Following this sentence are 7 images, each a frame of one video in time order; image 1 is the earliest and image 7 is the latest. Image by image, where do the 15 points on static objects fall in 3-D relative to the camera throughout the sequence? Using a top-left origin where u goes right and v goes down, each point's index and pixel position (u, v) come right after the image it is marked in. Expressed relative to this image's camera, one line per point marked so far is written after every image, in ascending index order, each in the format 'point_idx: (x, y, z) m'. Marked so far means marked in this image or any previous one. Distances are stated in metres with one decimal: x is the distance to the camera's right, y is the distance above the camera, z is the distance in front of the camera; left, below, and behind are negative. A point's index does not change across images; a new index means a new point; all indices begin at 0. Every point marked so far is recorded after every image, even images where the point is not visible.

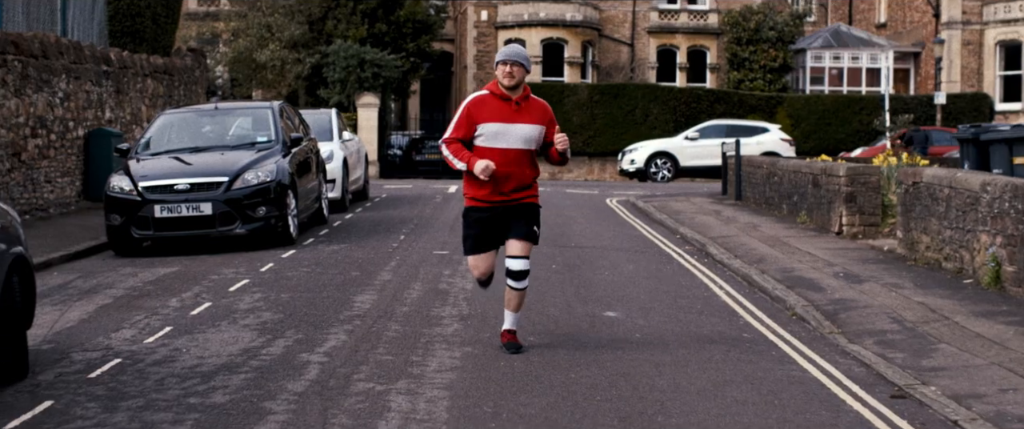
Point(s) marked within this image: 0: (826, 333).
0: (+2.3, -0.9, +8.6) m
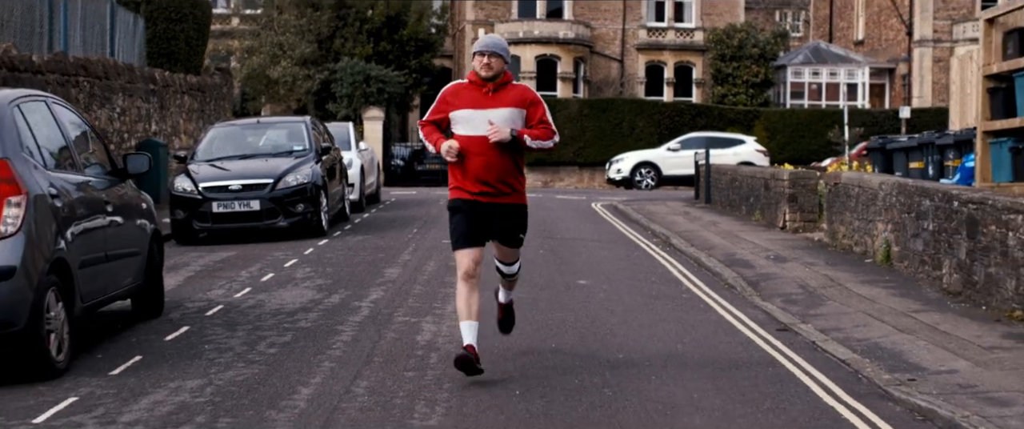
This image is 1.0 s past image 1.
0: (+2.2, -0.8, +11.2) m
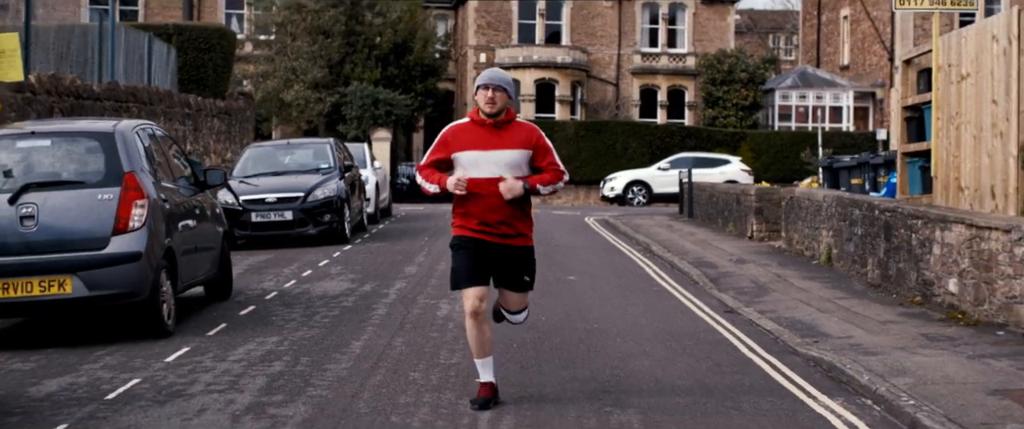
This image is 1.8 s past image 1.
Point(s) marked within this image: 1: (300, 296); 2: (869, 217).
0: (+2.2, -0.8, +13.5) m
1: (-2.1, -0.8, +11.5) m
2: (+4.0, 0.0, +13.2) m
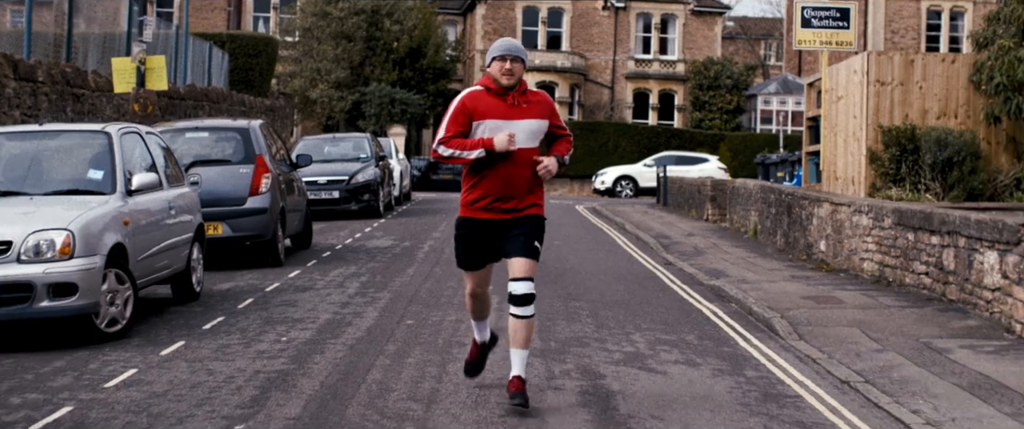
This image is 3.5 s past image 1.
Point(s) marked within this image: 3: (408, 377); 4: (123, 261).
0: (+2.2, -0.6, +18.0) m
1: (-2.1, -0.5, +16.0) m
2: (+4.0, +0.2, +17.6) m
3: (-0.6, -1.0, +7.0) m
4: (-2.9, -0.3, +8.7) m
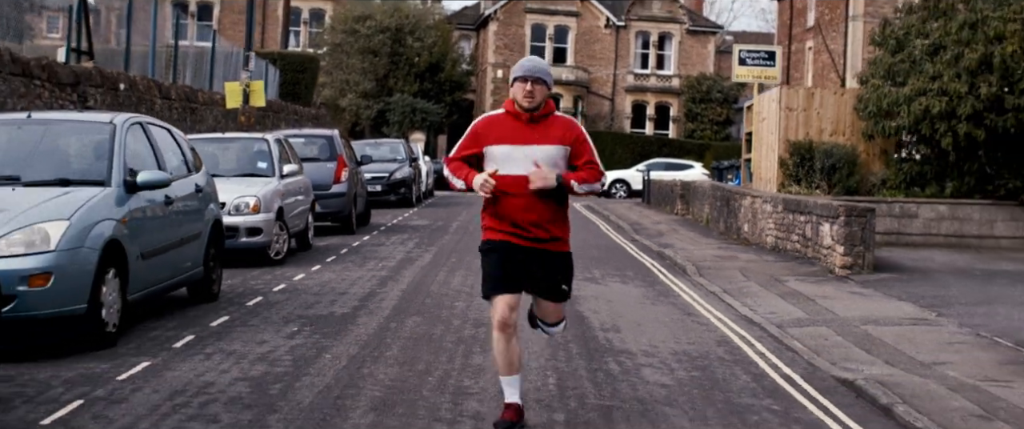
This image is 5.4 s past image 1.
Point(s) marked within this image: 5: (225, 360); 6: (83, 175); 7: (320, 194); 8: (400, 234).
0: (+2.4, -0.4, +23.5) m
1: (-2.0, -0.2, +21.6) m
2: (+4.2, +0.4, +23.2) m
3: (-0.6, -0.7, +12.5) m
4: (-2.8, 0.0, +14.3) m
5: (-1.9, -0.9, +7.5) m
6: (-3.1, +0.3, +8.5) m
7: (-3.1, +0.3, +18.5) m
8: (-1.9, -0.3, +19.2) m
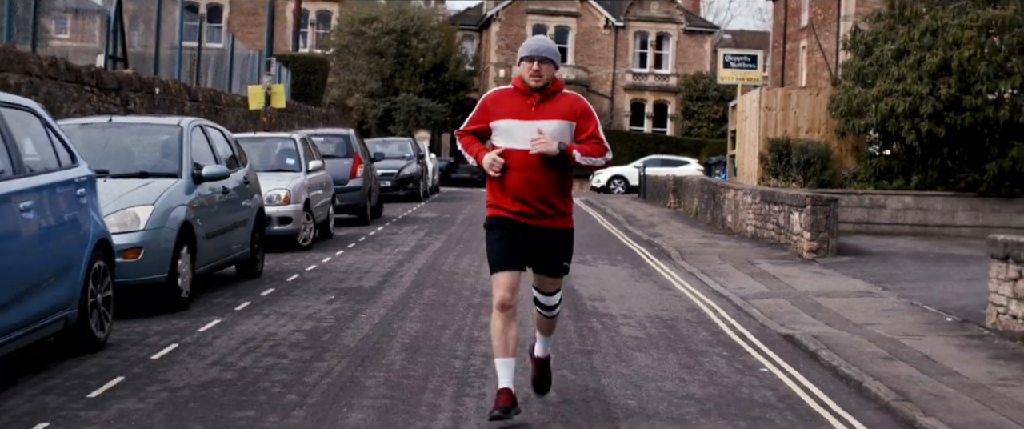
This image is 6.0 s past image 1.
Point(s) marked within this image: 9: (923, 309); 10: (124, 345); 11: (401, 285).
0: (+2.4, -0.2, +25.2) m
1: (-2.0, -0.1, +23.3) m
2: (+4.2, +0.6, +24.9) m
3: (-0.6, -0.6, +14.3) m
4: (-2.8, +0.1, +16.0) m
5: (-1.9, -0.8, +9.3) m
6: (-3.1, +0.4, +10.3) m
7: (-3.0, +0.5, +20.3) m
8: (-1.8, -0.2, +20.9) m
9: (+4.1, -0.9, +11.5) m
10: (-2.7, -0.9, +8.0) m
11: (-1.1, -0.7, +11.7) m
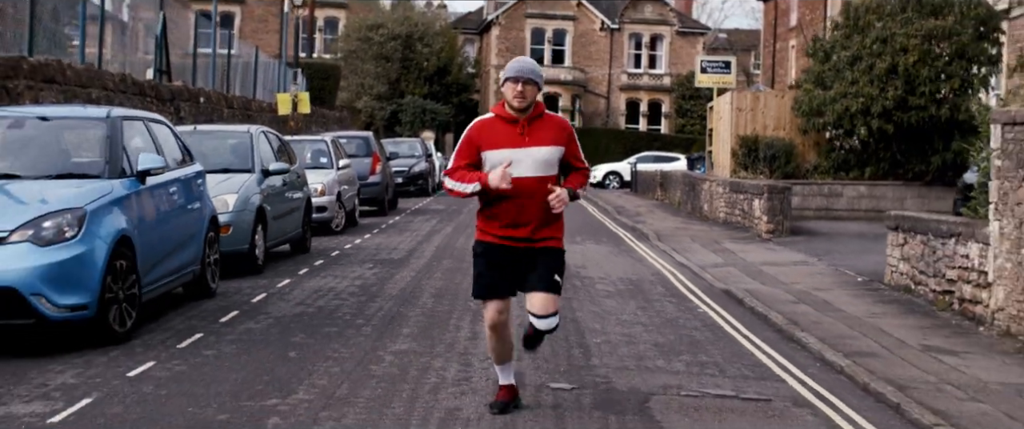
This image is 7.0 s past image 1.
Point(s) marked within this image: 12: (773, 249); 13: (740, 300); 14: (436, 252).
0: (+2.4, 0.0, +28.1) m
1: (-1.9, +0.1, +26.2) m
2: (+4.2, +0.8, +27.7) m
3: (-0.6, -0.4, +17.1) m
4: (-2.8, +0.3, +18.9) m
5: (-1.9, -0.7, +12.1) m
6: (-3.1, +0.5, +13.1) m
7: (-3.0, +0.6, +23.1) m
8: (-1.8, 0.0, +23.8) m
9: (+4.1, -0.7, +14.4) m
10: (-2.7, -0.7, +10.8) m
11: (-1.1, -0.5, +14.6) m
12: (+3.9, -0.5, +17.5) m
13: (+2.3, -0.9, +11.8) m
14: (-1.0, -0.5, +15.4) m
